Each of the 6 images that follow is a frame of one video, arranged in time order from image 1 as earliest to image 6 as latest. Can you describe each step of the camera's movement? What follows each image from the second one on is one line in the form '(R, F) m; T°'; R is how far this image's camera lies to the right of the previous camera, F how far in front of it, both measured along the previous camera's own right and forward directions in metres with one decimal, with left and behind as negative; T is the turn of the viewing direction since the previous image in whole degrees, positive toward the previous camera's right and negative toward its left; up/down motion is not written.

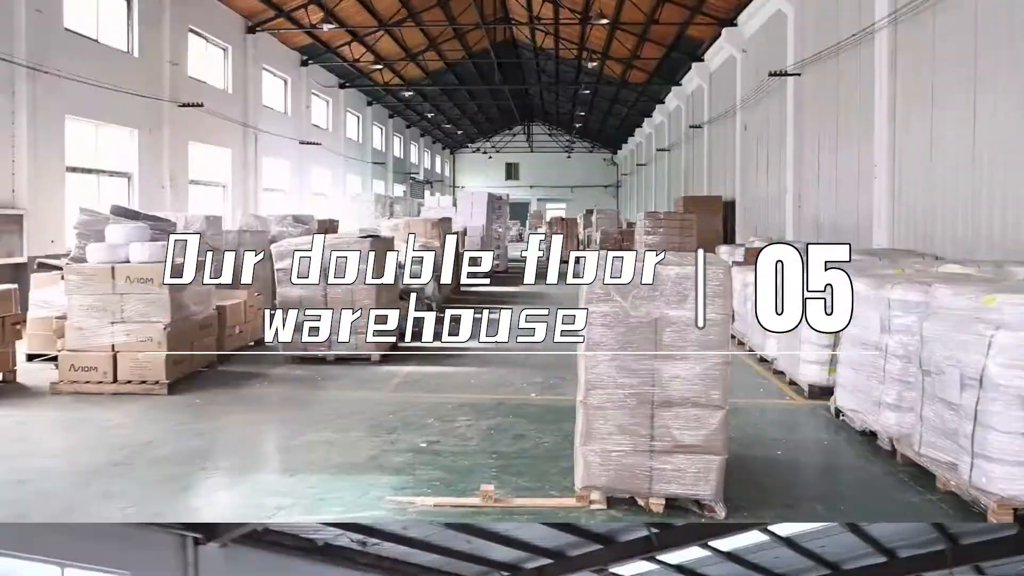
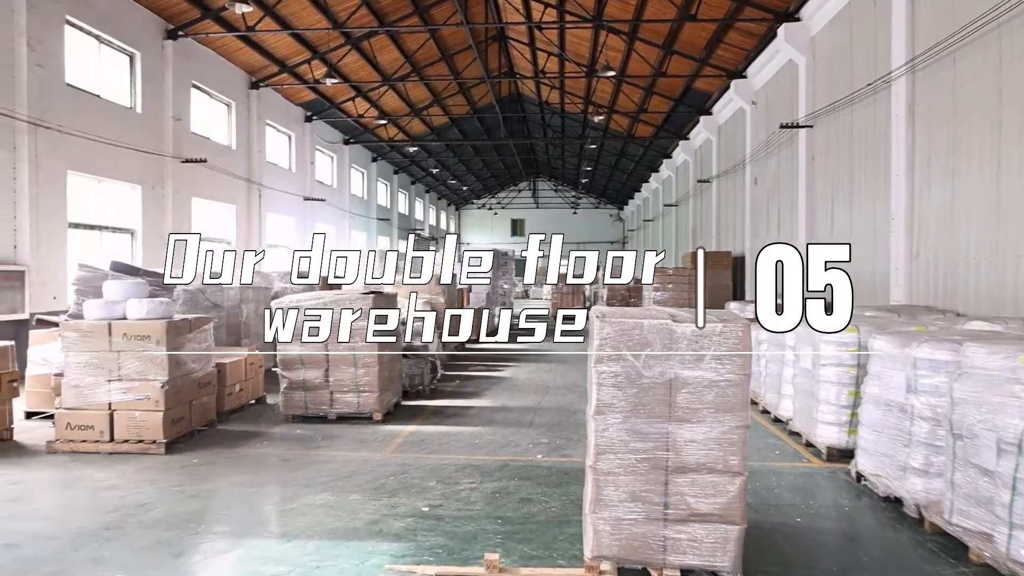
(0.0, +0.1) m; -1°
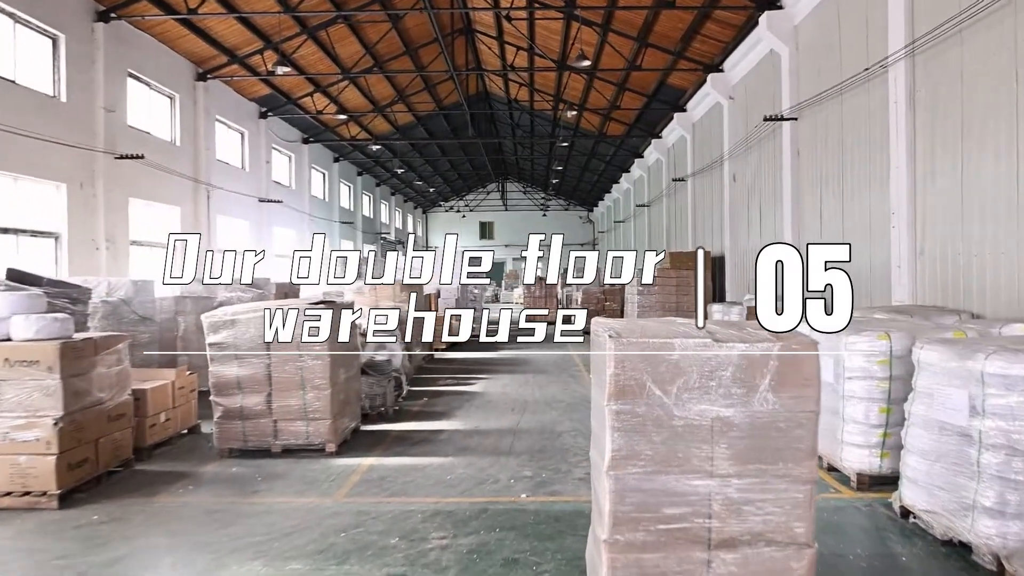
(0.0, +0.9) m; +2°
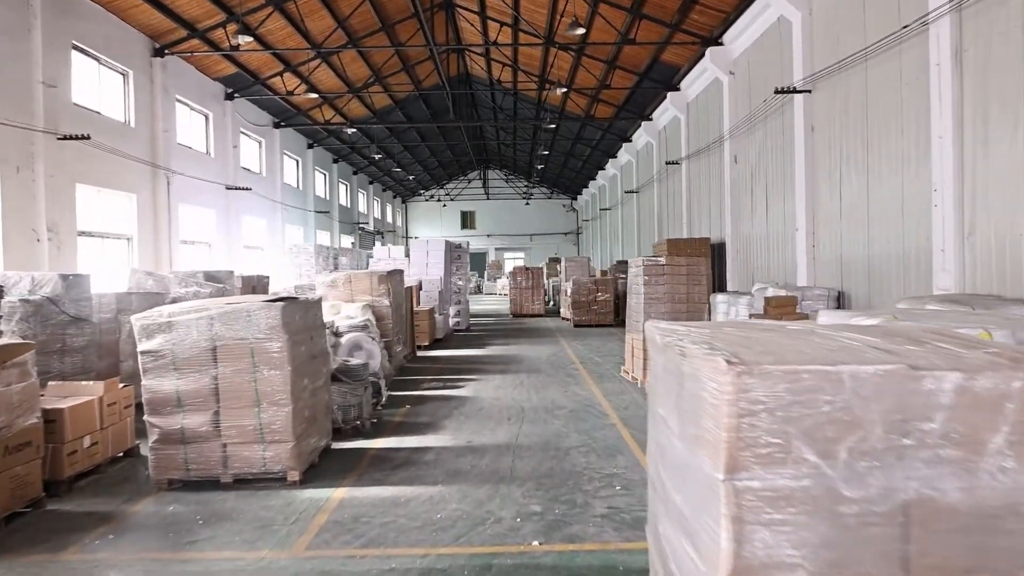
(-0.1, +0.9) m; +1°
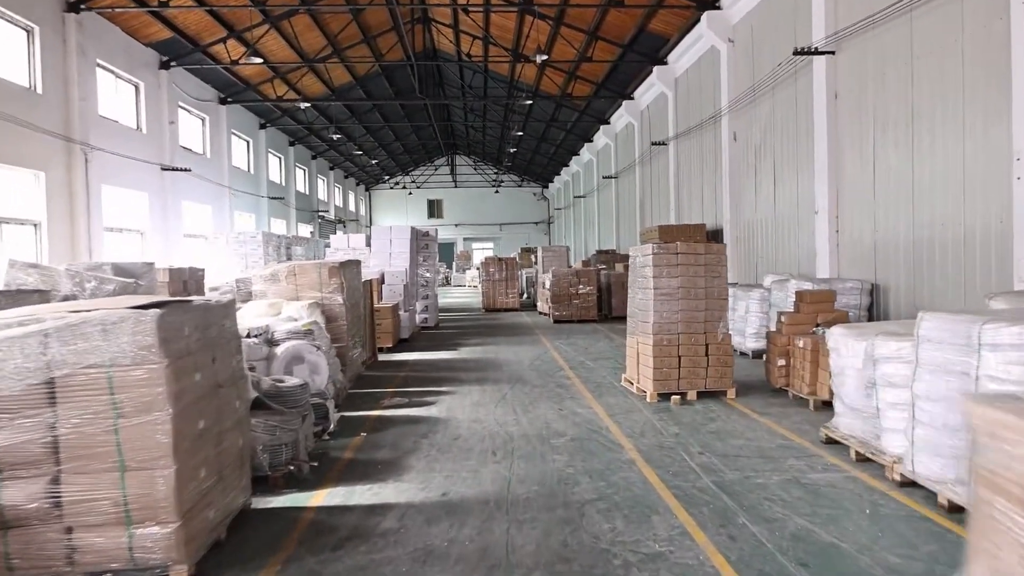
(-0.1, +1.5) m; +2°
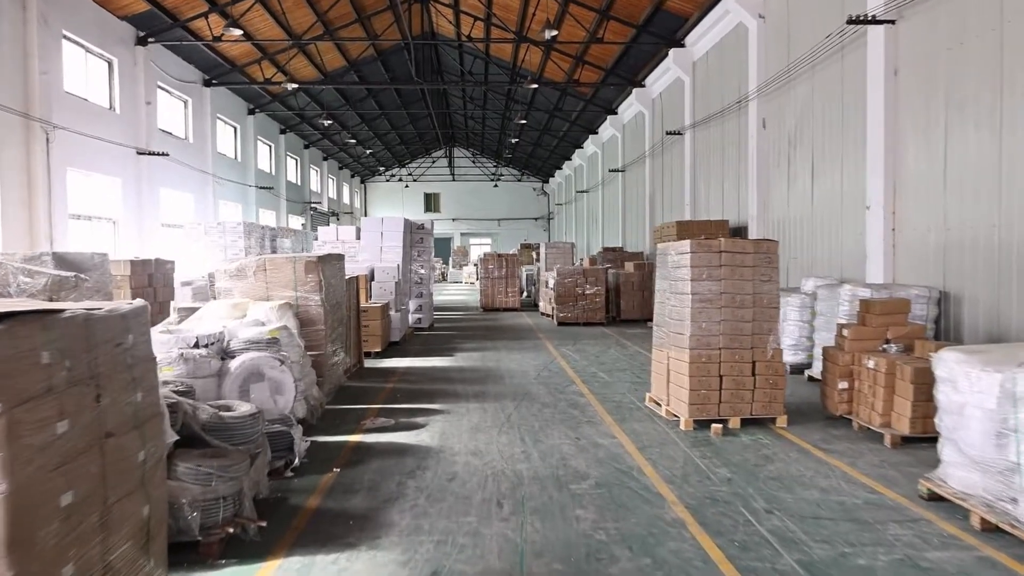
(-0.1, +1.1) m; 0°
